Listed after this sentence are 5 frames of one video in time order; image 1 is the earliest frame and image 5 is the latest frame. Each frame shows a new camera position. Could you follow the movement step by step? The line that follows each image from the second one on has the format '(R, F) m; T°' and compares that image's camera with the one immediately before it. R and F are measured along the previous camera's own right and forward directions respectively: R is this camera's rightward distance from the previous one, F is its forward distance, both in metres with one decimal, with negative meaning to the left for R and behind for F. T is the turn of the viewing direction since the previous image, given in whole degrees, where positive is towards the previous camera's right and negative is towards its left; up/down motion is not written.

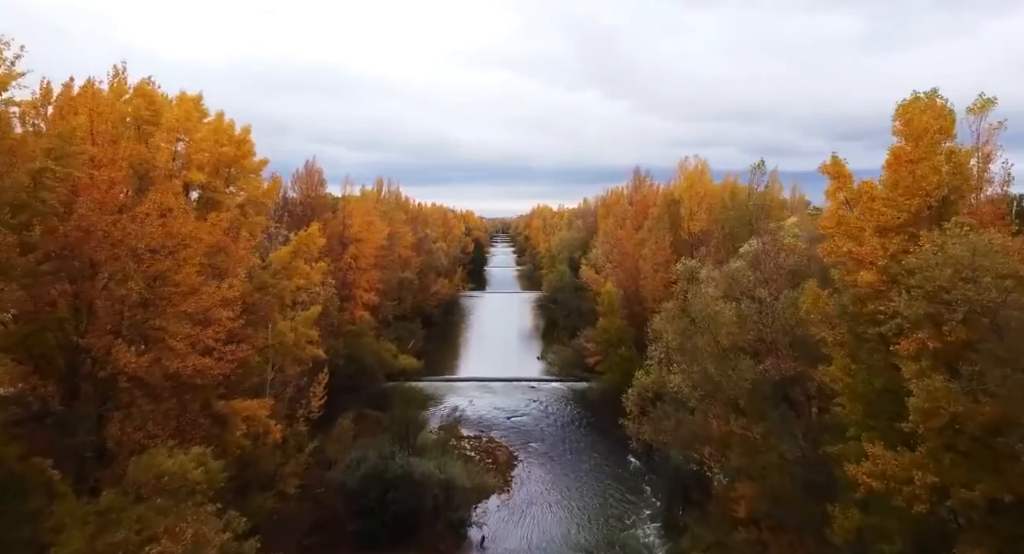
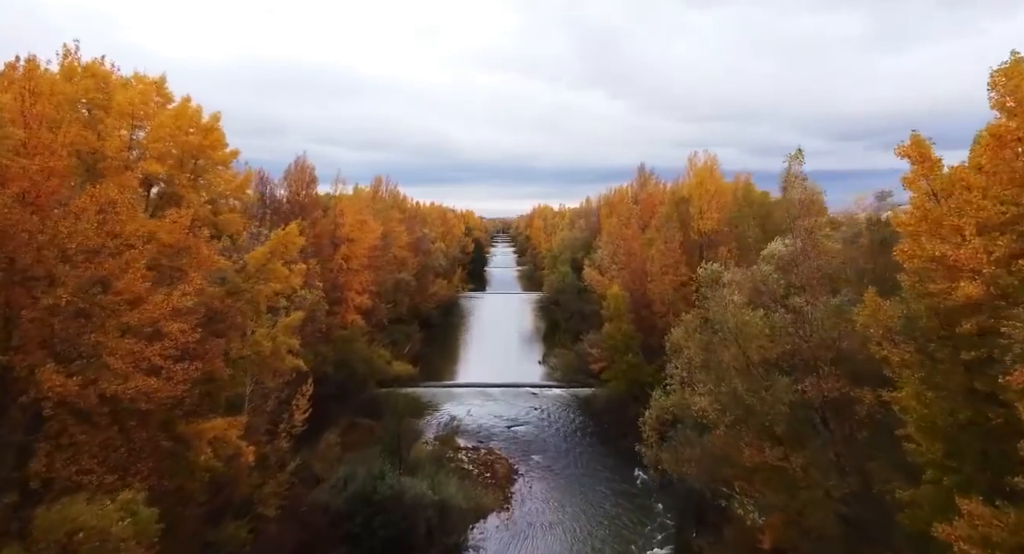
(0.0, +1.7) m; 0°
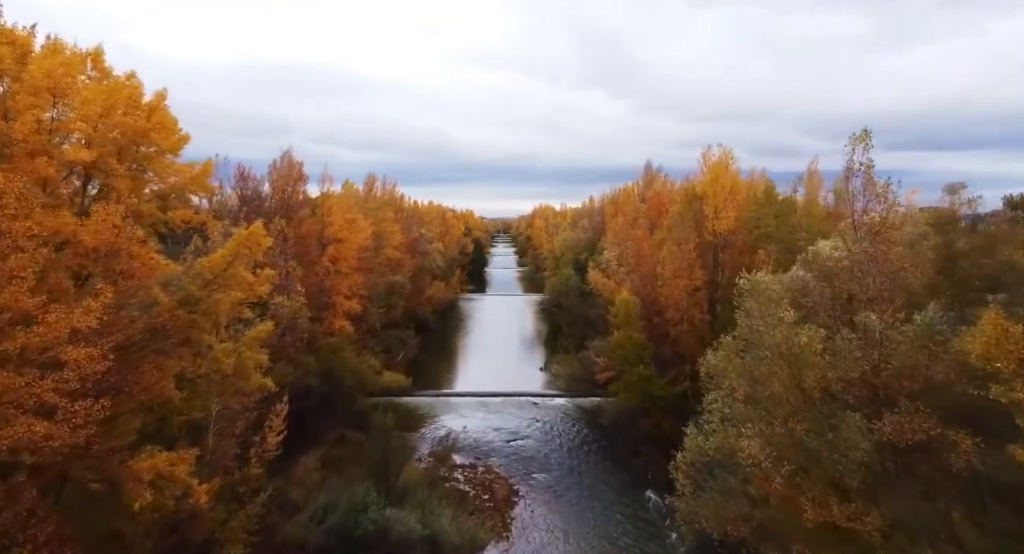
(0.0, +2.2) m; 0°
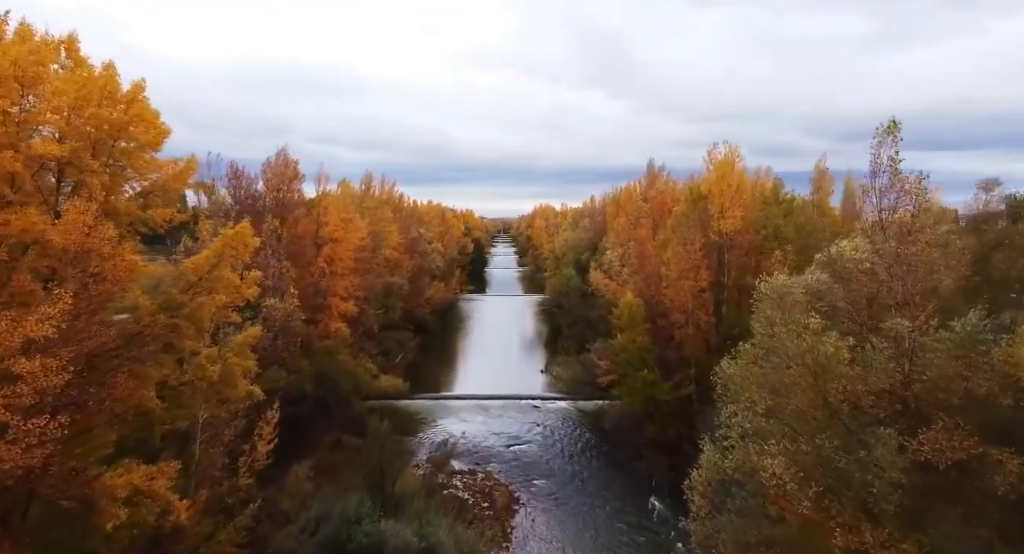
(0.0, +0.7) m; 0°
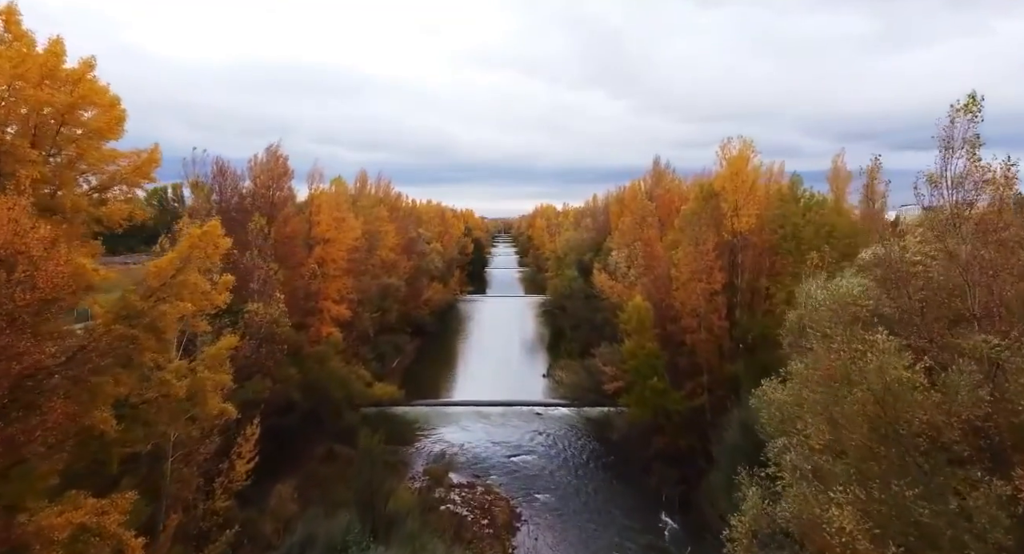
(0.0, +1.5) m; 0°
